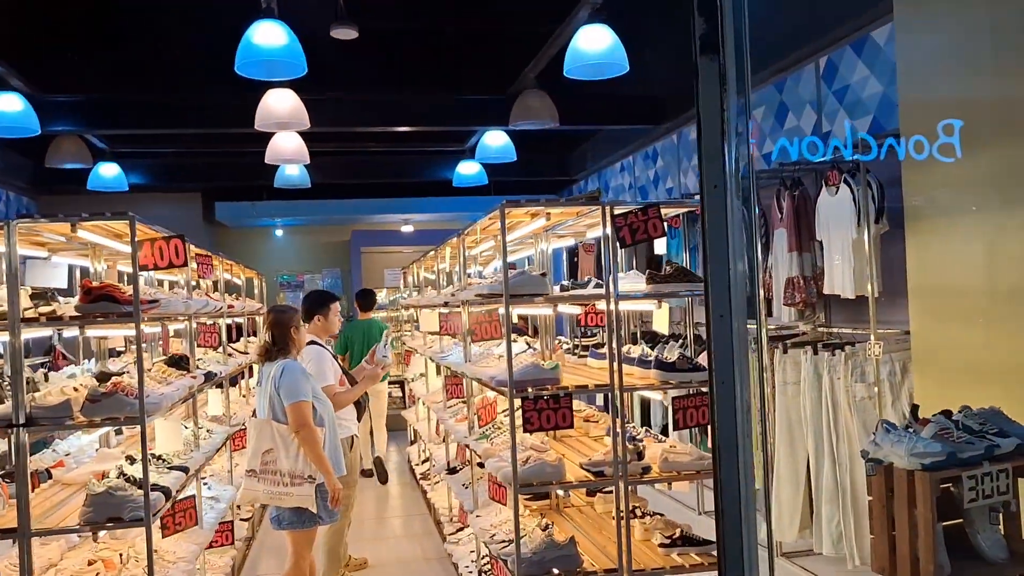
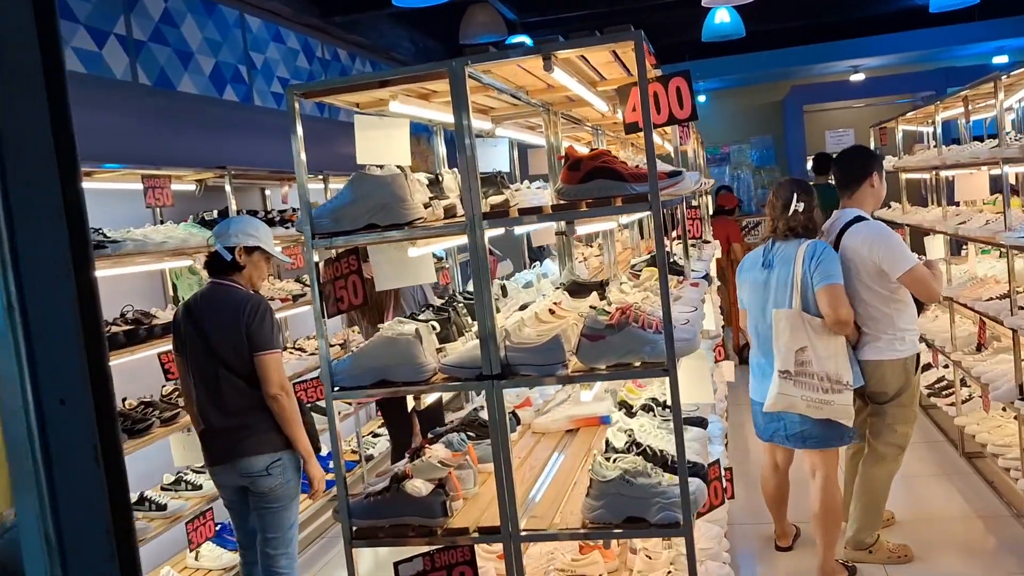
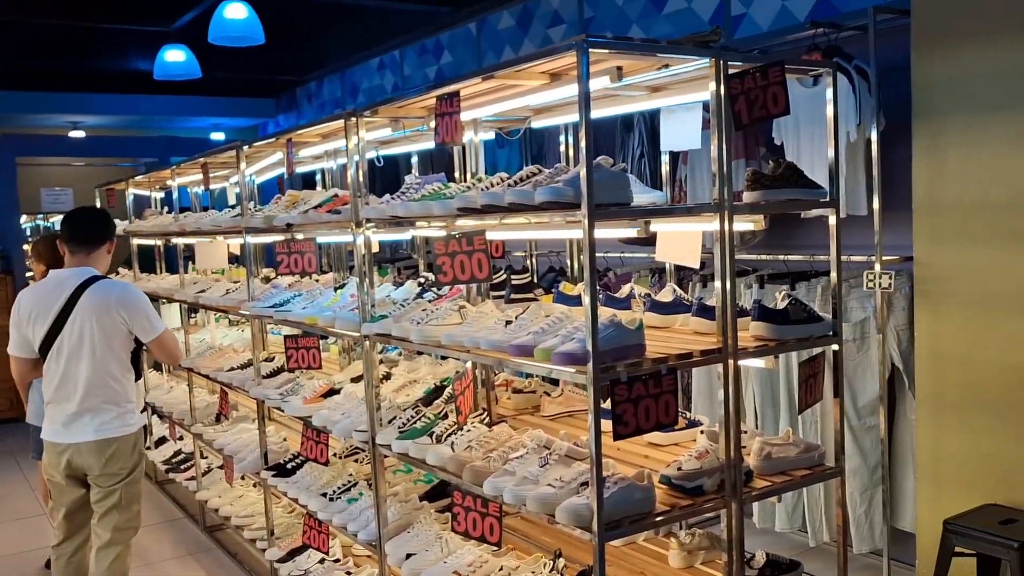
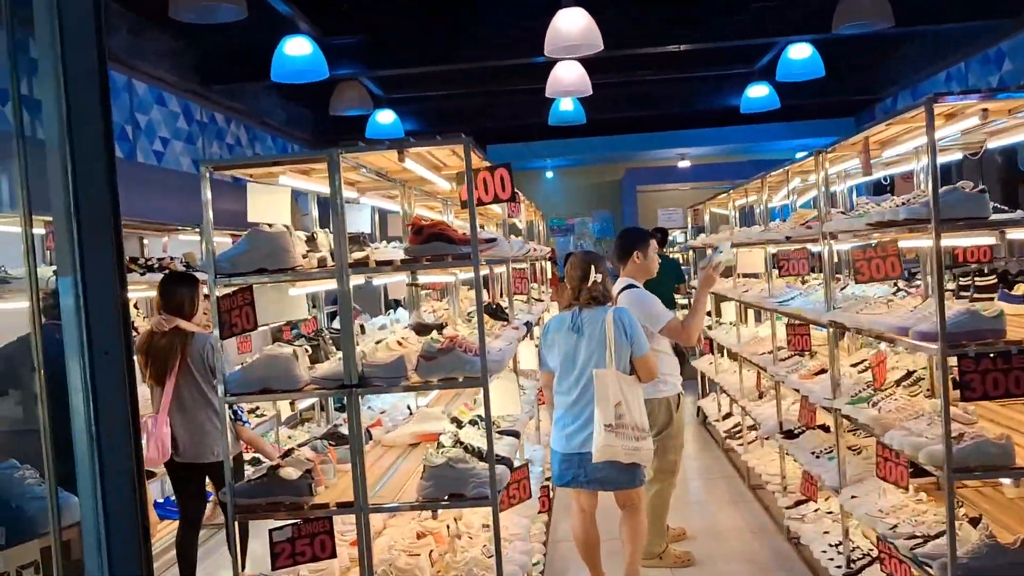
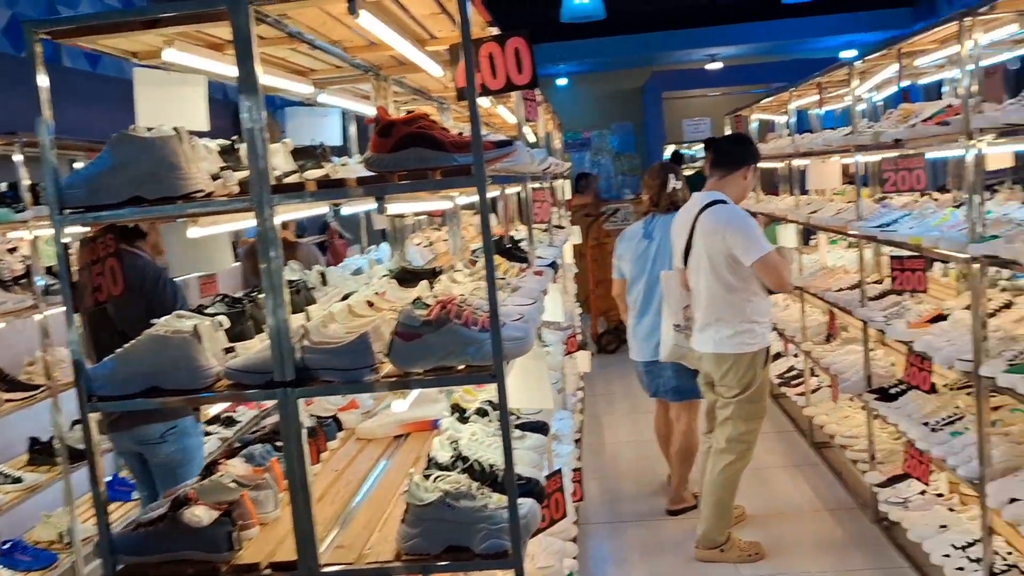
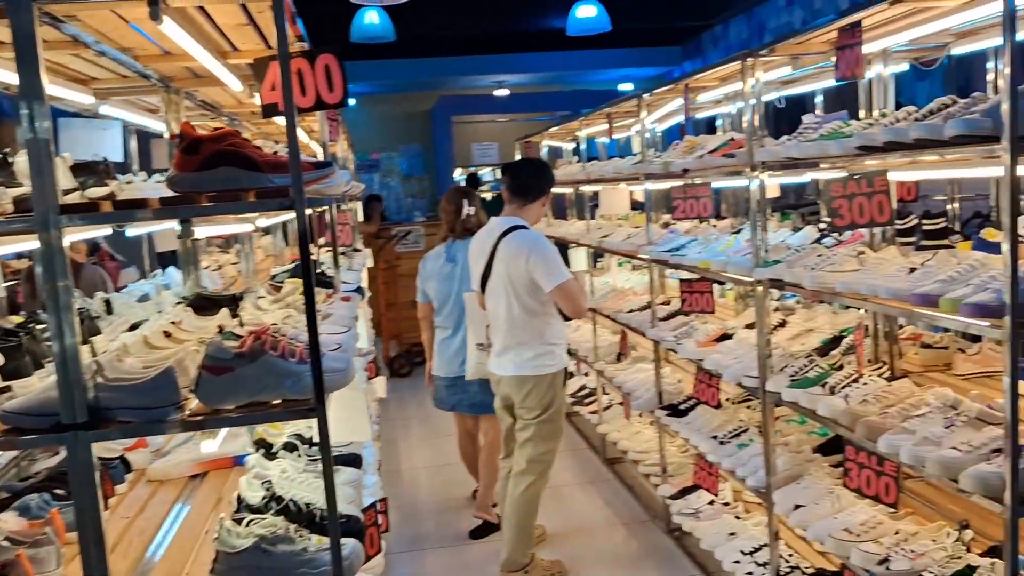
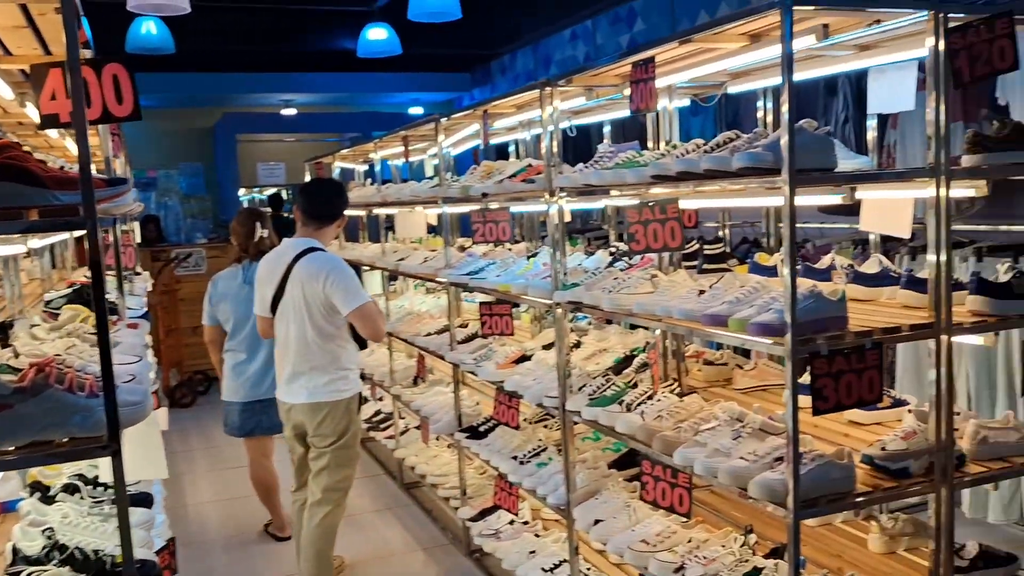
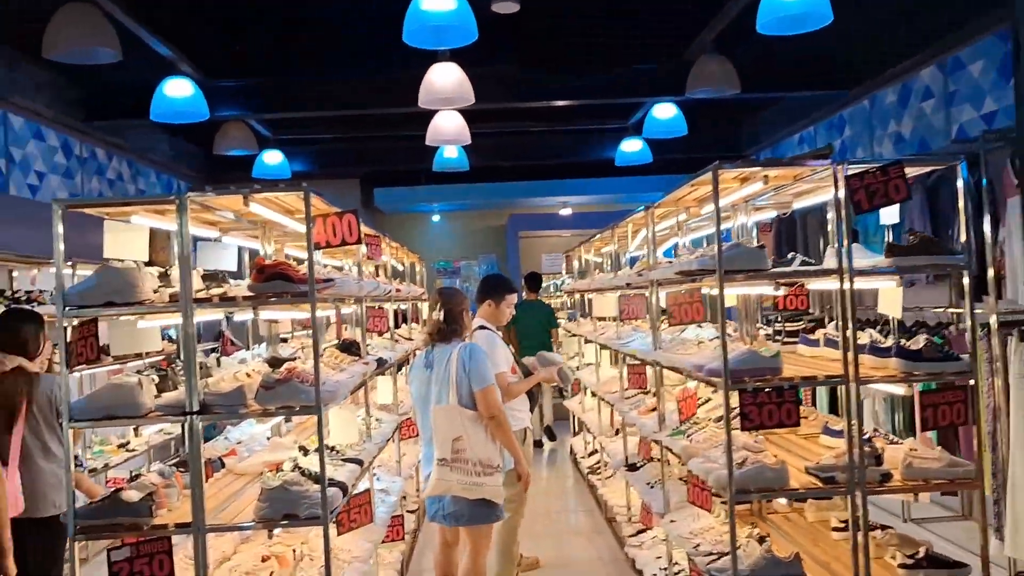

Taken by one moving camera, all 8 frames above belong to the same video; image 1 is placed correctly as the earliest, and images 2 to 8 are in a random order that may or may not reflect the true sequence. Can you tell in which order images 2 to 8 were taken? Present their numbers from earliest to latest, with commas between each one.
8, 4, 2, 5, 6, 7, 3
